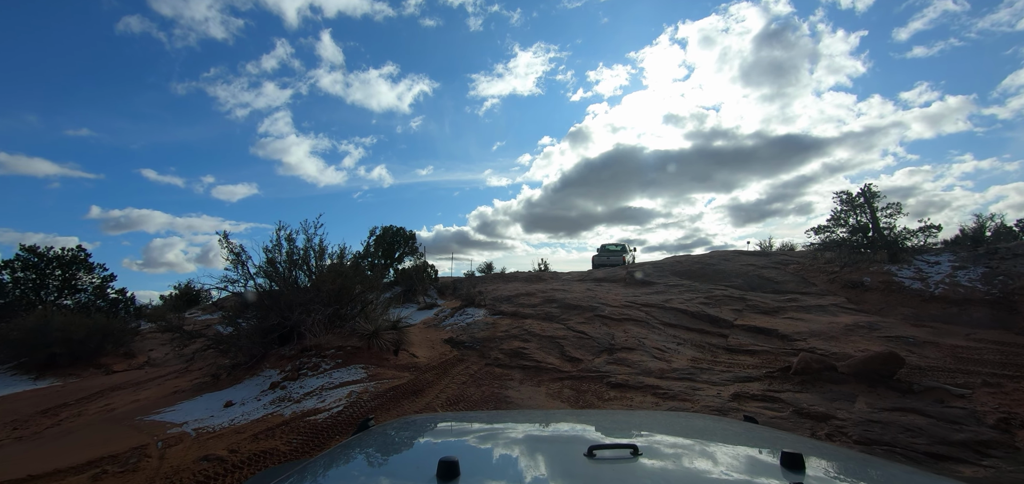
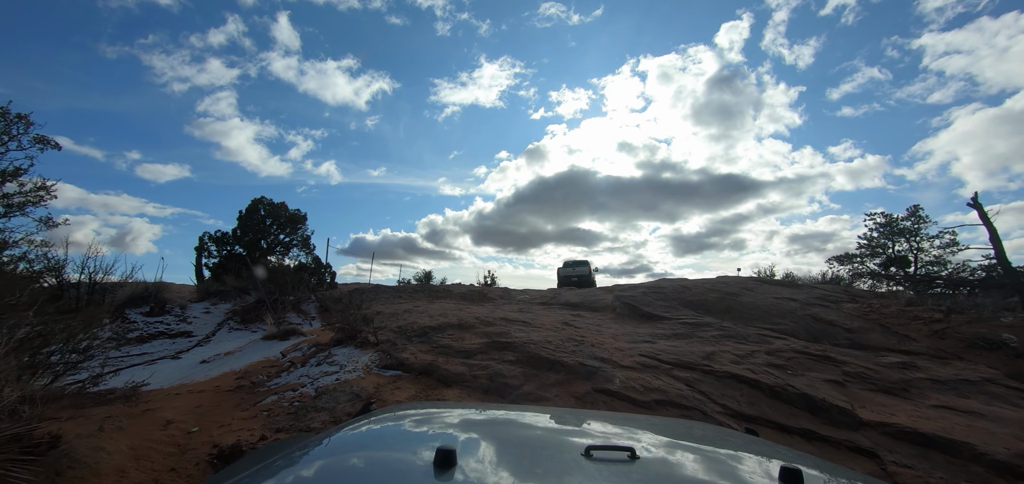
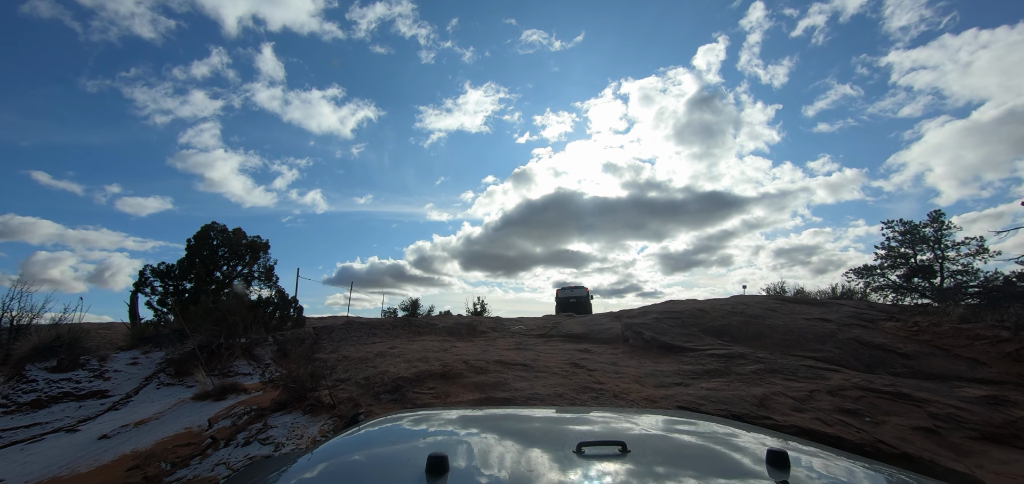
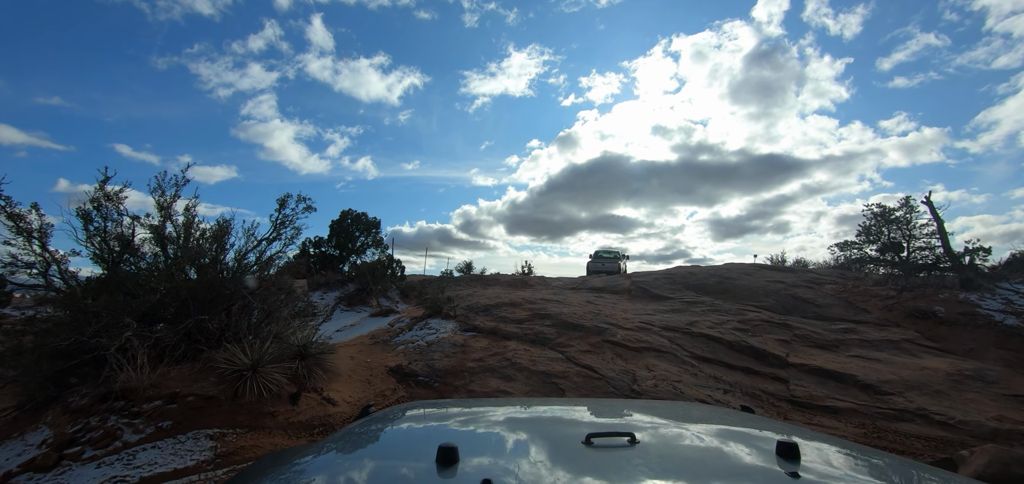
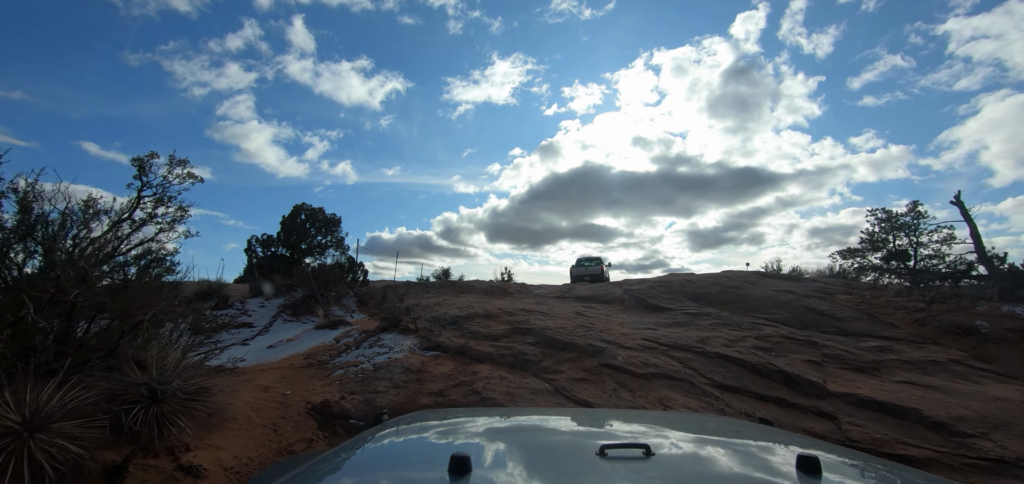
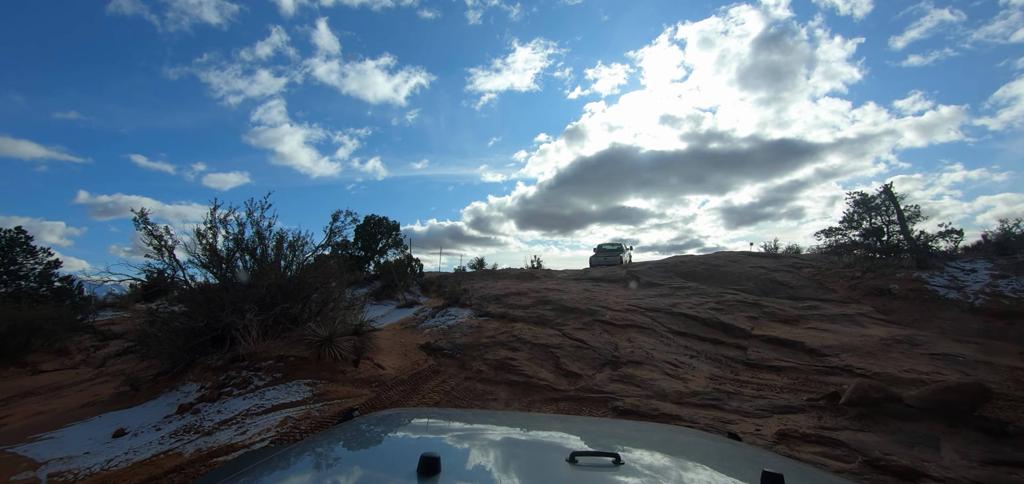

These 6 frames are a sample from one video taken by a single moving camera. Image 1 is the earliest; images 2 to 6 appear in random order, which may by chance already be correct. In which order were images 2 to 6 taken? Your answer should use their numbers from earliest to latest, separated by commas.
6, 4, 5, 2, 3
